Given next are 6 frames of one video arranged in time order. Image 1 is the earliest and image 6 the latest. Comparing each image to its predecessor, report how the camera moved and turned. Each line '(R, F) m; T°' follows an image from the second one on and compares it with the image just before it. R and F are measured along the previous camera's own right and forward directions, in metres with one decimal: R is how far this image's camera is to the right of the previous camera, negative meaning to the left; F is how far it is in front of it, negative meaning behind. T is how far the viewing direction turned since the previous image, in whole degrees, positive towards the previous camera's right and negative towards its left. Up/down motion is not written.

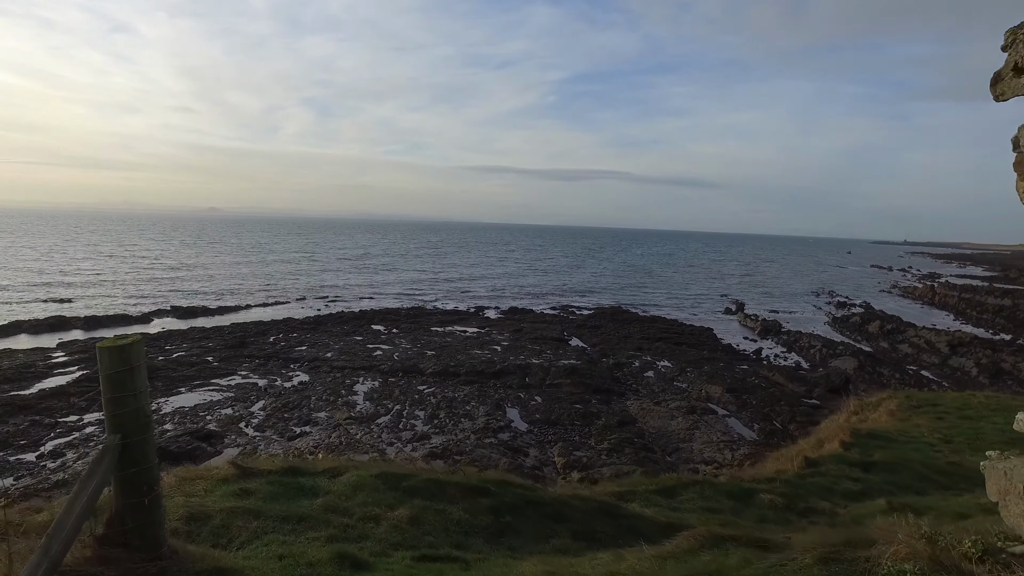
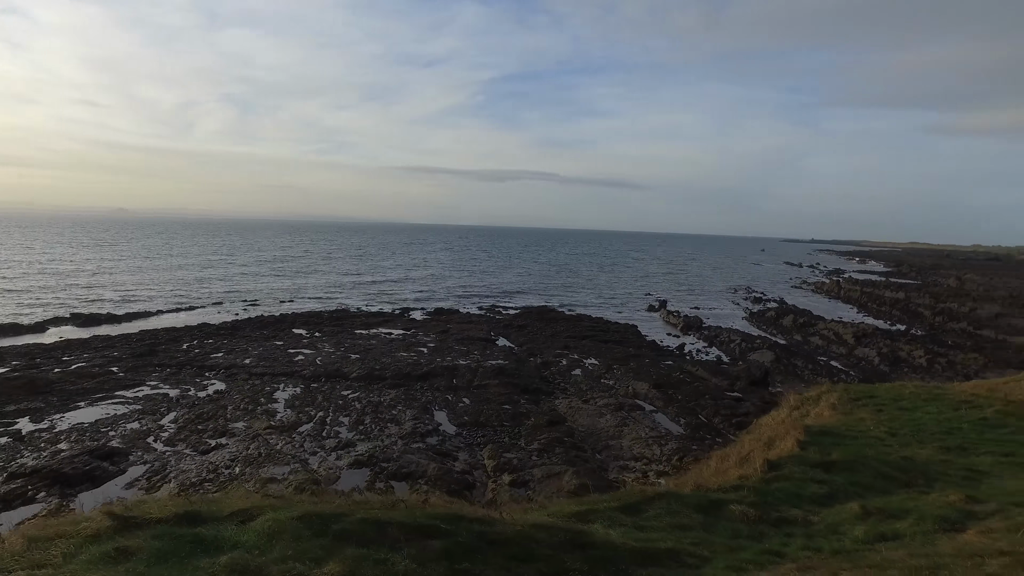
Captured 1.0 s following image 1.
(-0.2, +0.9) m; +6°
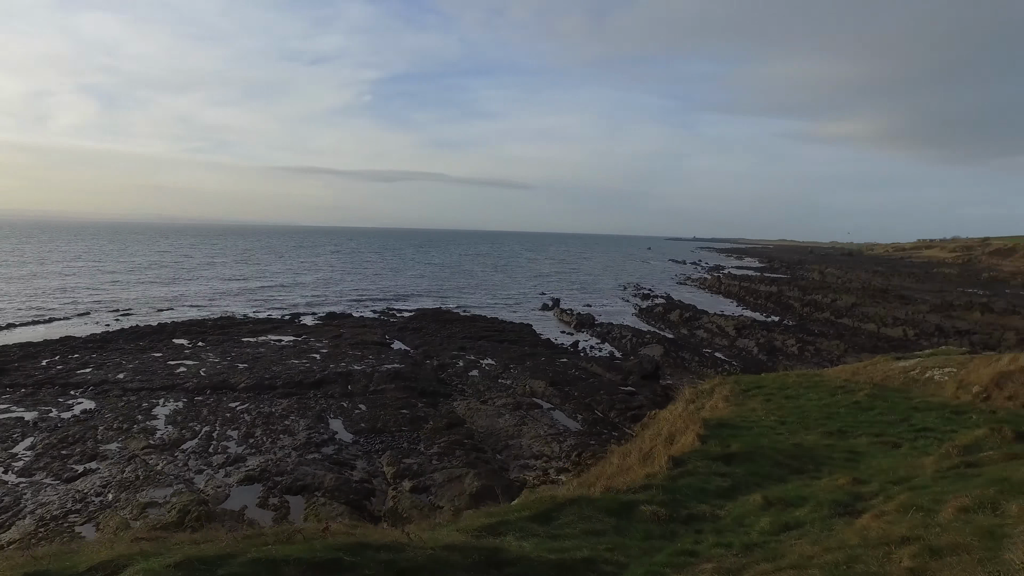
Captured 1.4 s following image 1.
(-0.1, +0.3) m; +8°
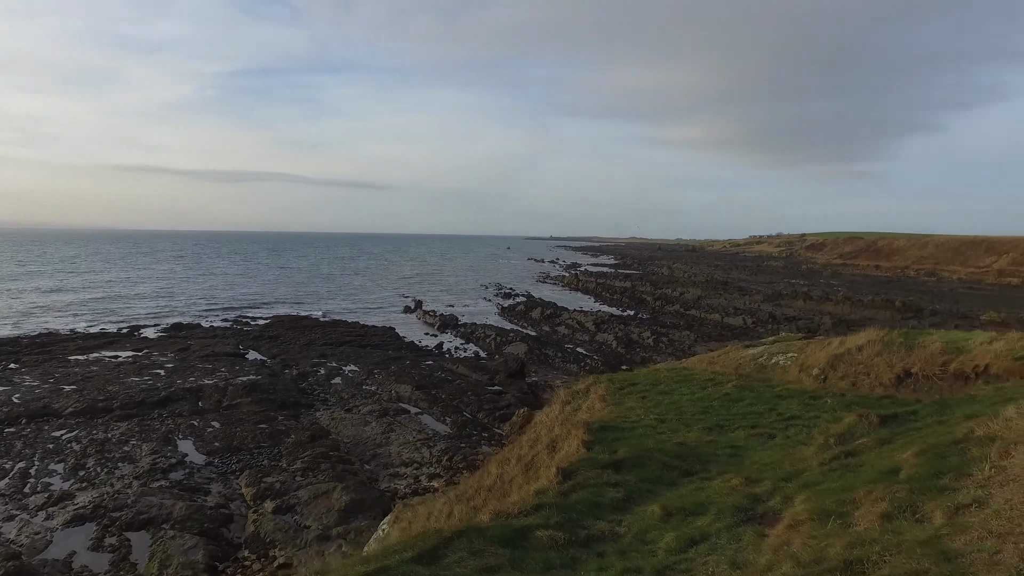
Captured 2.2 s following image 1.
(-0.1, +0.8) m; +11°
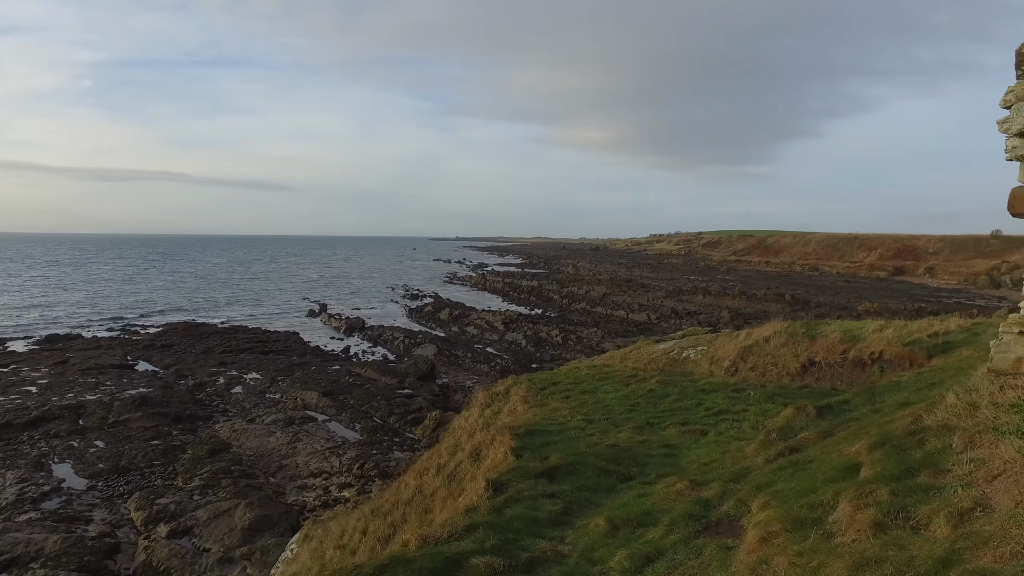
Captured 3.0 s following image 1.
(-0.1, +0.8) m; +7°
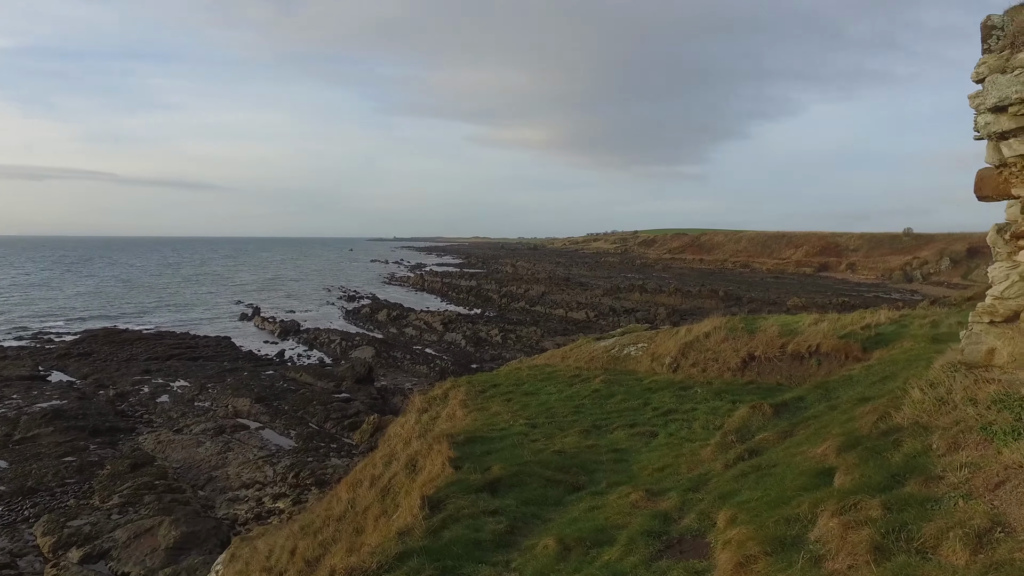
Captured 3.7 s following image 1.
(0.0, +0.7) m; +5°
